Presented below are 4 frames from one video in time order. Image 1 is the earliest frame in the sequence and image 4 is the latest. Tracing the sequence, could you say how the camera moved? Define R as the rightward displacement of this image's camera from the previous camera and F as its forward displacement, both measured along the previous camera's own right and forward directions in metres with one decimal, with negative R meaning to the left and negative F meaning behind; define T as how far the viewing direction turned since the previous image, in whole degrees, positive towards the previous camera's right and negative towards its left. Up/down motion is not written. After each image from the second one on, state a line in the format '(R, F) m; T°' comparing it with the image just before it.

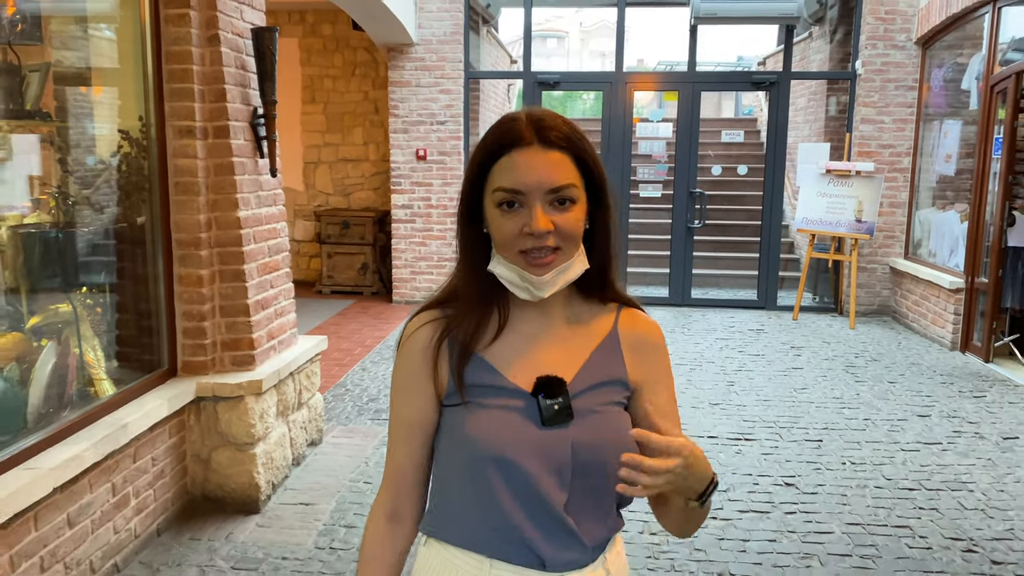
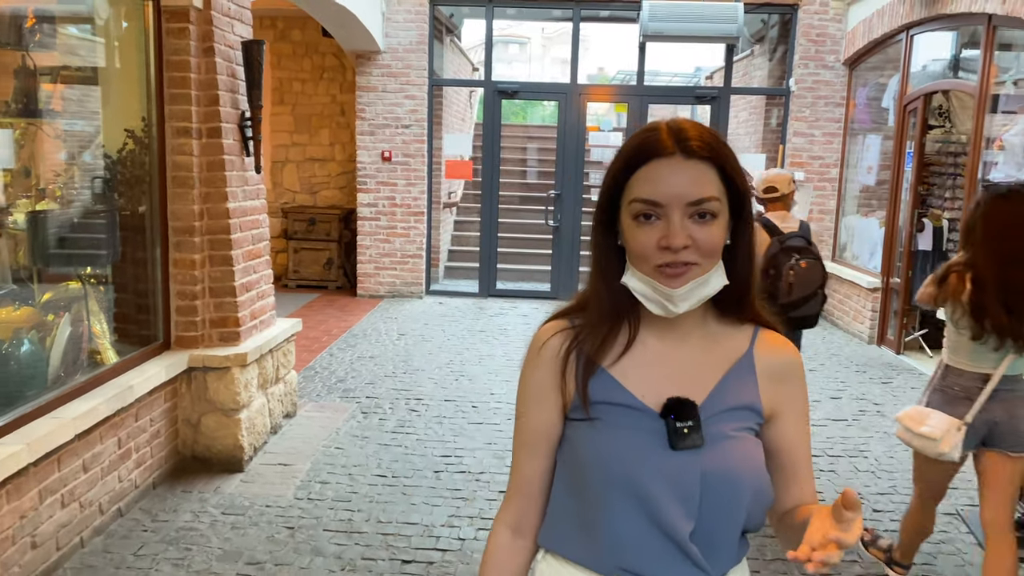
(0.0, -0.5) m; +3°
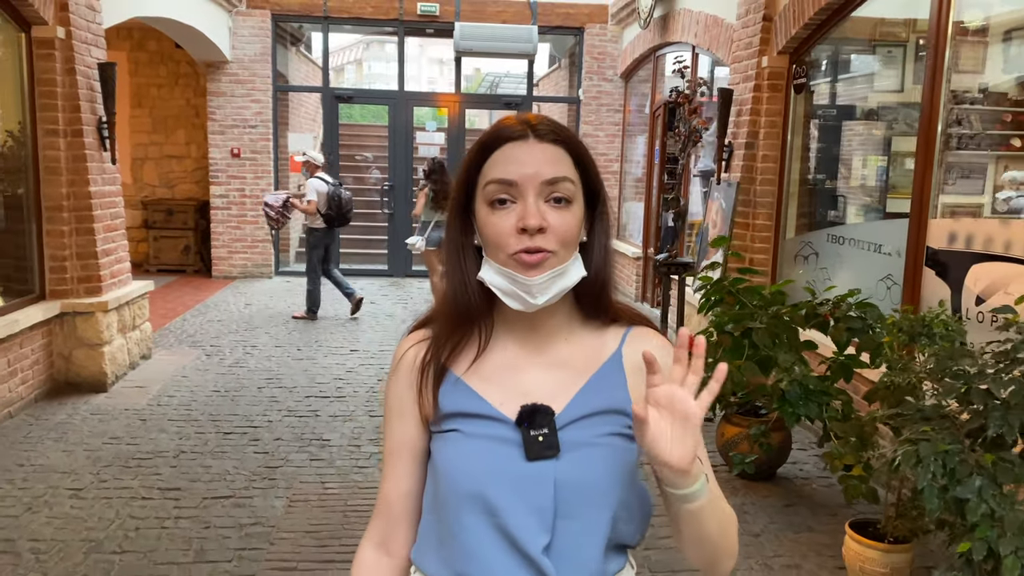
(+0.5, -1.6) m; +8°
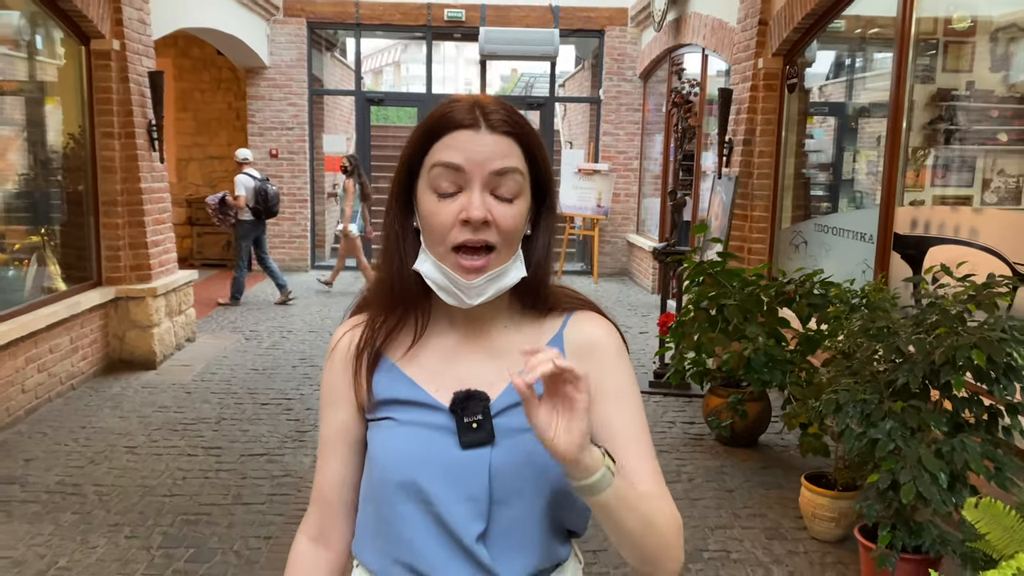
(+0.2, -0.4) m; -3°
